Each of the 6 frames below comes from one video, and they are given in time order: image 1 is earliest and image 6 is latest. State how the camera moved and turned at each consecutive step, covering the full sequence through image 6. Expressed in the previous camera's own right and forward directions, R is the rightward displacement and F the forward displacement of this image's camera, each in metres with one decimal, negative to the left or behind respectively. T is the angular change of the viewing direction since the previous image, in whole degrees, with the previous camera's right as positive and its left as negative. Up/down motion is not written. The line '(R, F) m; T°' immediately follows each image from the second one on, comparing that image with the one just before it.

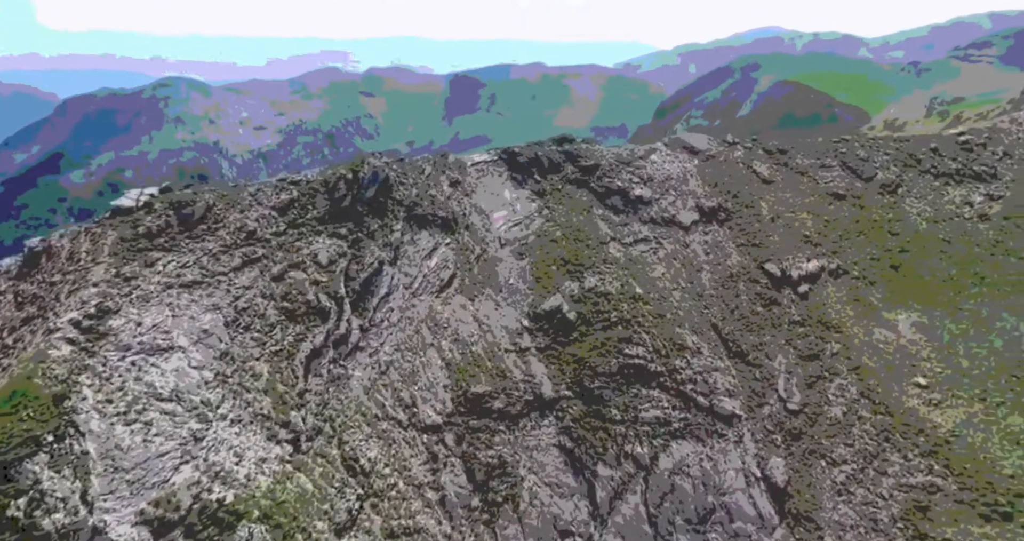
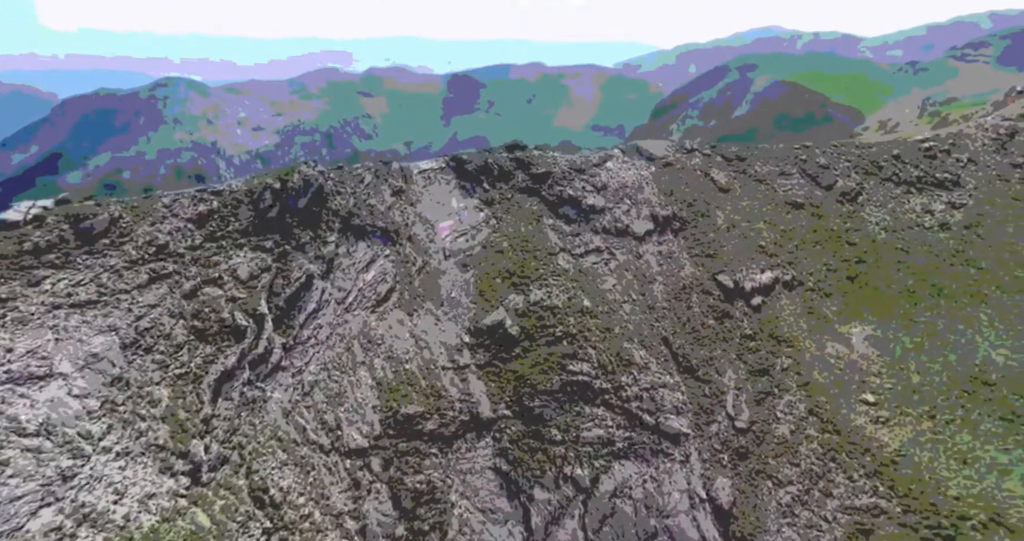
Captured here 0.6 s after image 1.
(+2.6, +1.5) m; +1°
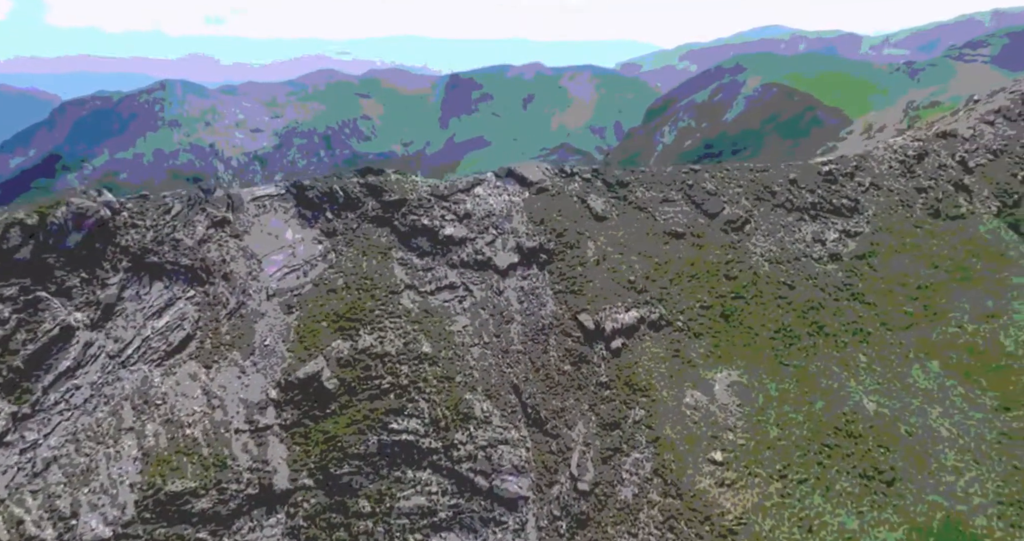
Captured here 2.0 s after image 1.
(+7.7, +4.1) m; +4°
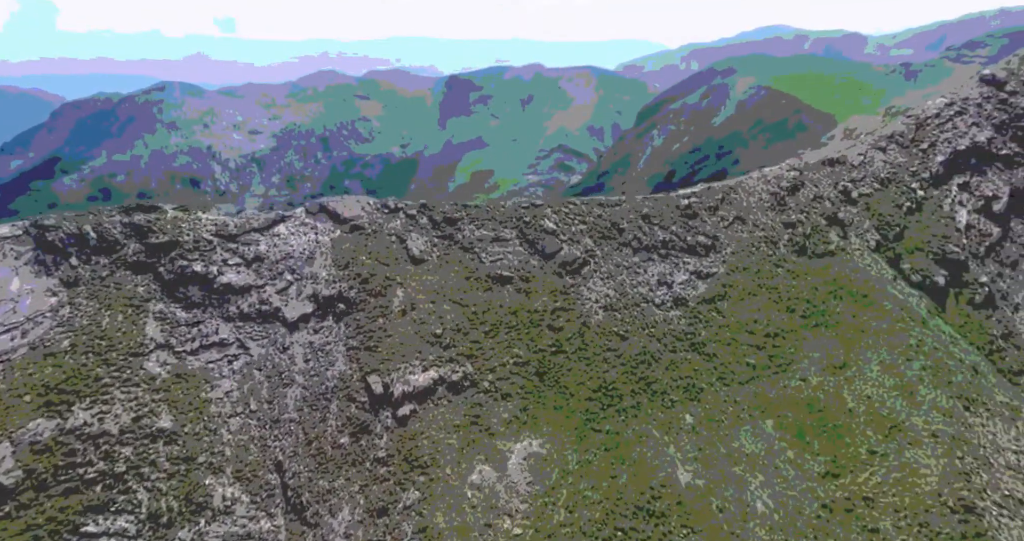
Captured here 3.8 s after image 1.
(+10.1, +4.8) m; +5°
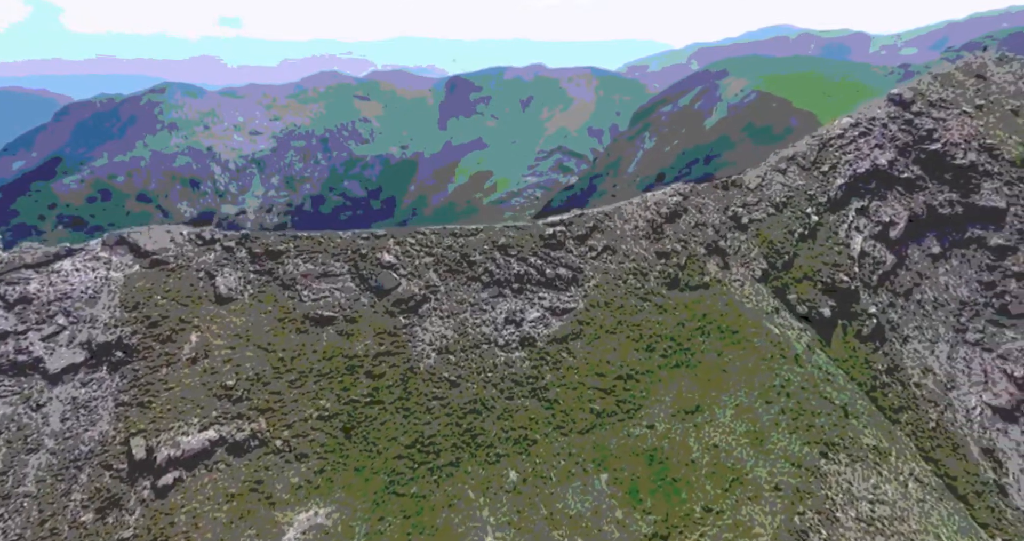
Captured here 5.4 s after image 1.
(+9.3, +3.7) m; +4°
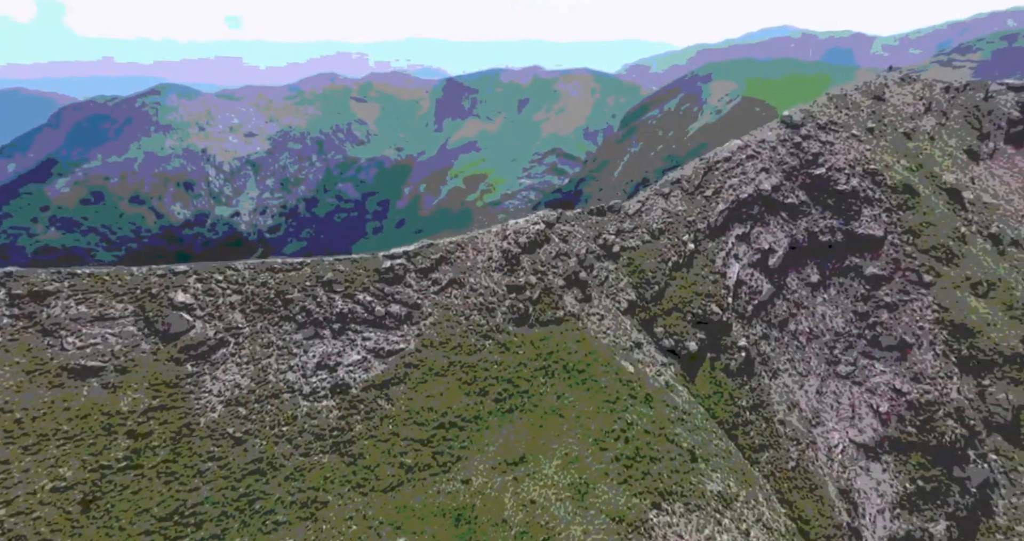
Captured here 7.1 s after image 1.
(+10.0, +3.6) m; +4°
